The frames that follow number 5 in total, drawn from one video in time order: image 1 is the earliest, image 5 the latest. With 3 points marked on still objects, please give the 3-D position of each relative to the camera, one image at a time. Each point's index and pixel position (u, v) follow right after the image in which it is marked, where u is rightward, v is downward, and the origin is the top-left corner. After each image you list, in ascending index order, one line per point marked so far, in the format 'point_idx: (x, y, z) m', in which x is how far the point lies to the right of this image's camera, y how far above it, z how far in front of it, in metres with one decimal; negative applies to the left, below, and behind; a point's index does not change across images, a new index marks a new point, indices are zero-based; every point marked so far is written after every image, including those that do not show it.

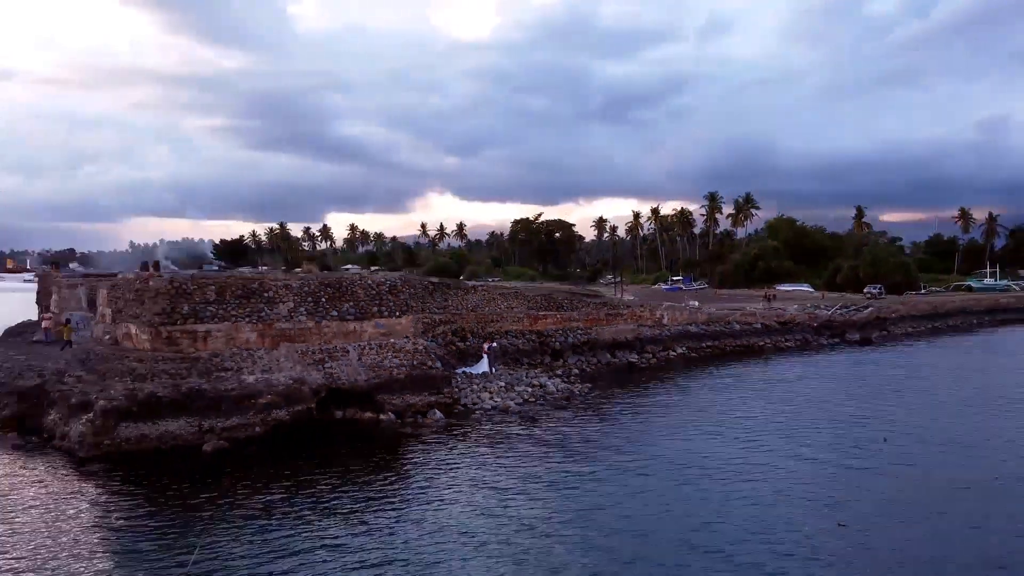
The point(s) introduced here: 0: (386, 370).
0: (-0.7, -0.5, +6.5) m
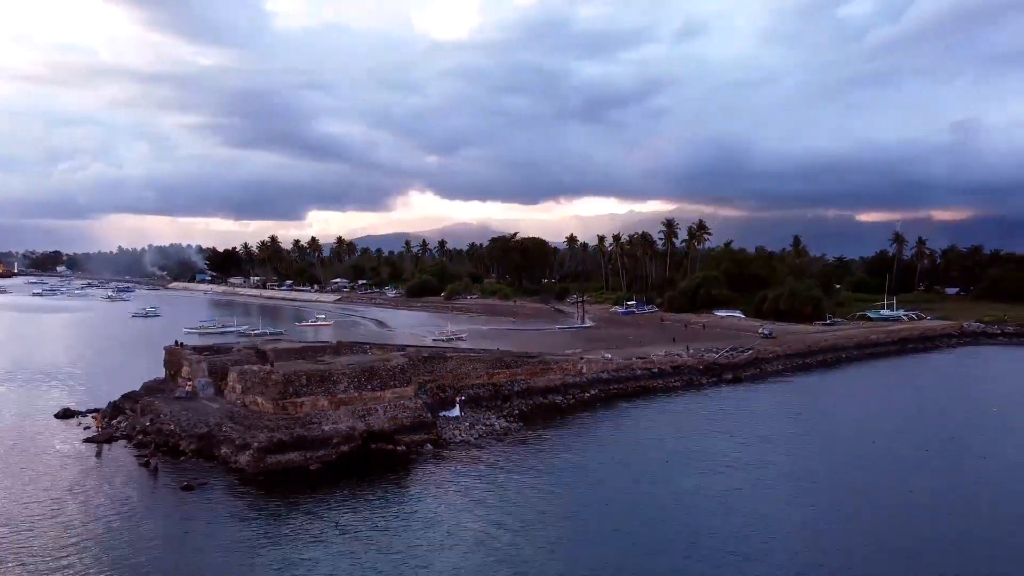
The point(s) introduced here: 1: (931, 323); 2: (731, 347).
0: (-0.9, -1.0, +9.4) m
1: (+6.3, -0.5, +17.8) m
2: (+2.5, -0.7, +14.2) m
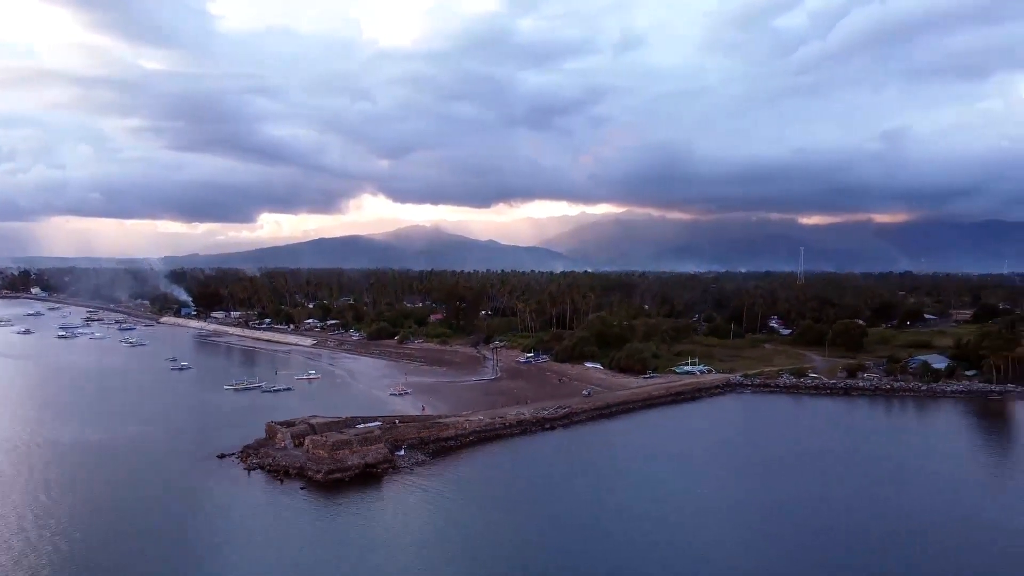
0: (-2.3, -2.6, +19.0) m
1: (+4.6, -2.1, +27.6) m
2: (+1.0, -2.3, +23.9) m
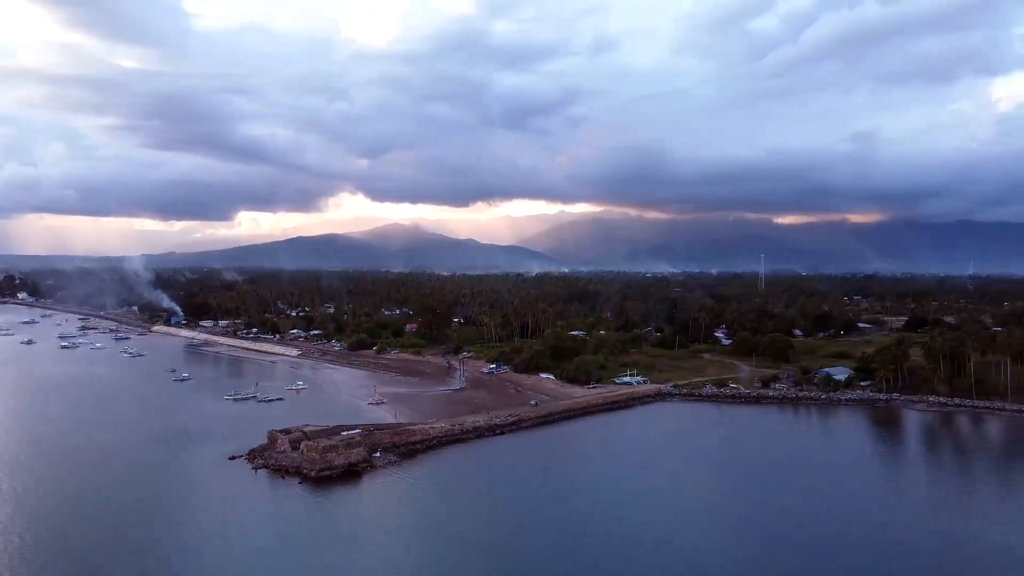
0: (-3.1, -3.2, +23.3) m
1: (+3.6, -2.7, +32.0) m
2: (+0.1, -3.0, +28.3) m
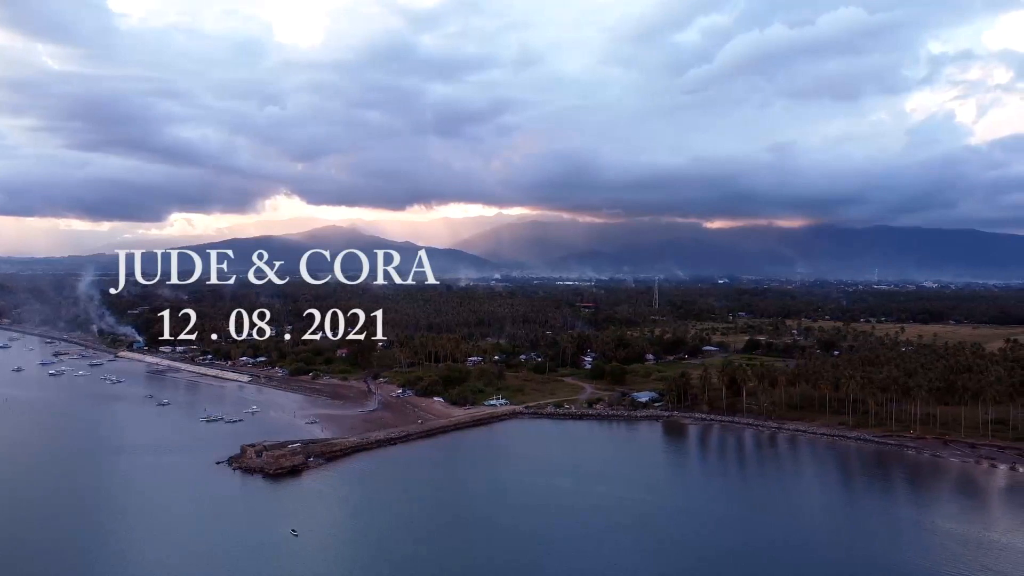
0: (-6.5, -5.1, +35.5) m
1: (-0.3, -4.6, +44.6) m
2: (-3.6, -4.8, +40.7) m
